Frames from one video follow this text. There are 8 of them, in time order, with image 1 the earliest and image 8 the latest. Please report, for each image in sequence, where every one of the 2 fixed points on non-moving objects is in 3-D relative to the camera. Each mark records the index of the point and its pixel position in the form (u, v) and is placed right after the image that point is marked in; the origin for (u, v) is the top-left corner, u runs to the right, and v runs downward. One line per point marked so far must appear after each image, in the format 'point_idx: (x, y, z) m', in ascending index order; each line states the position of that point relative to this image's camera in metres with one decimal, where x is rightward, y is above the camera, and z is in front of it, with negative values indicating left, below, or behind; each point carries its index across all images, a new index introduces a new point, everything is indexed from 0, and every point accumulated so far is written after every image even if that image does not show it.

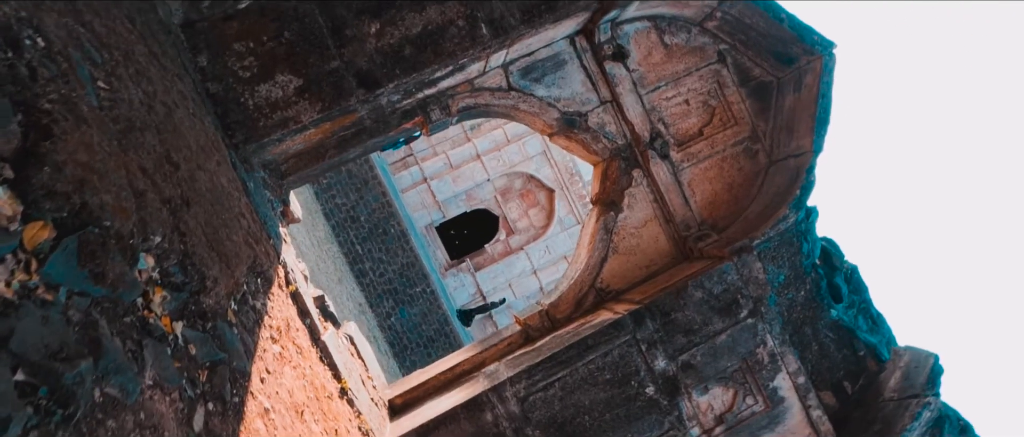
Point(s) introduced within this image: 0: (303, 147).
0: (-1.6, +0.5, +4.2) m
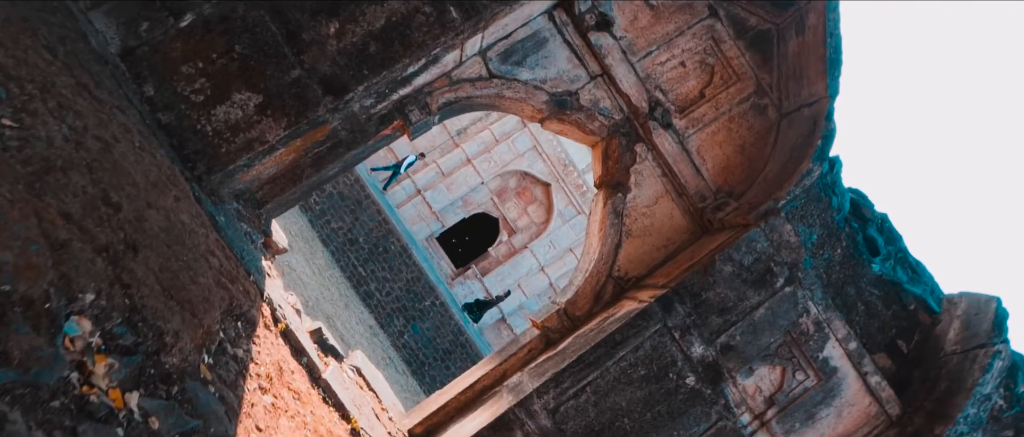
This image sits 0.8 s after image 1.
0: (-1.7, +0.3, +3.8) m
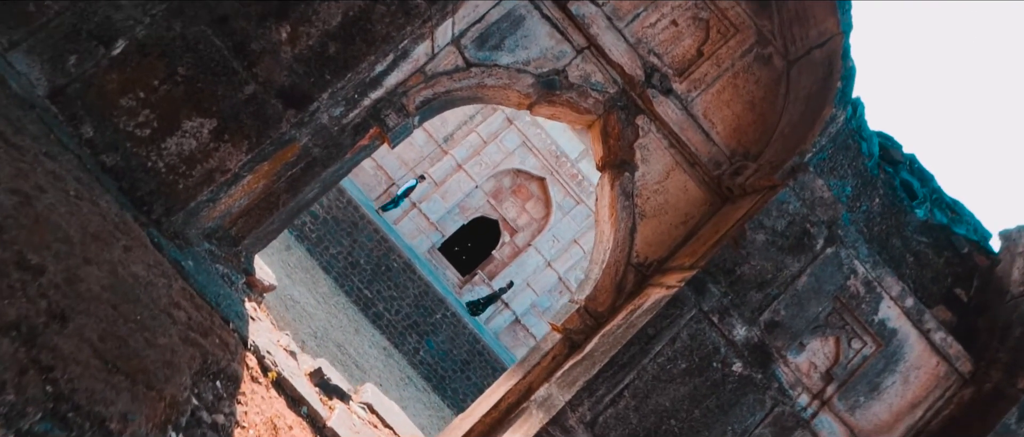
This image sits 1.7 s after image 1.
0: (-1.7, +0.1, +3.4) m
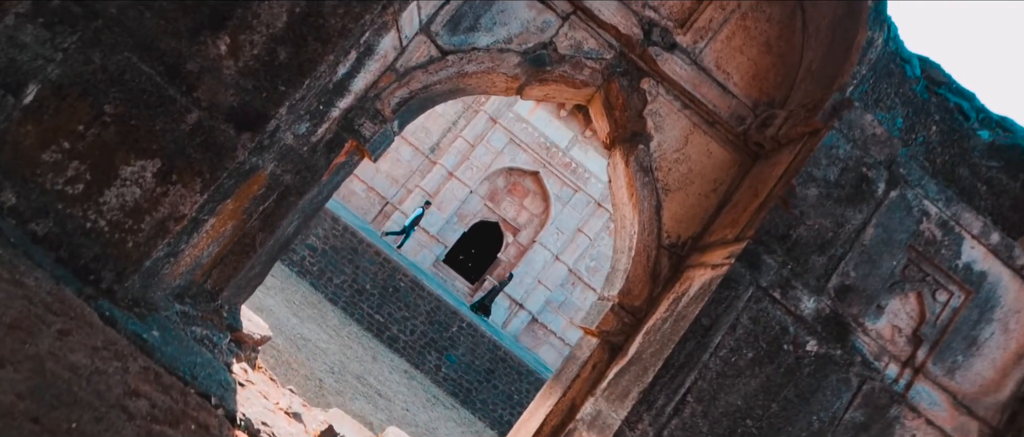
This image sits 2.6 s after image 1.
0: (-1.6, -0.2, +3.0) m
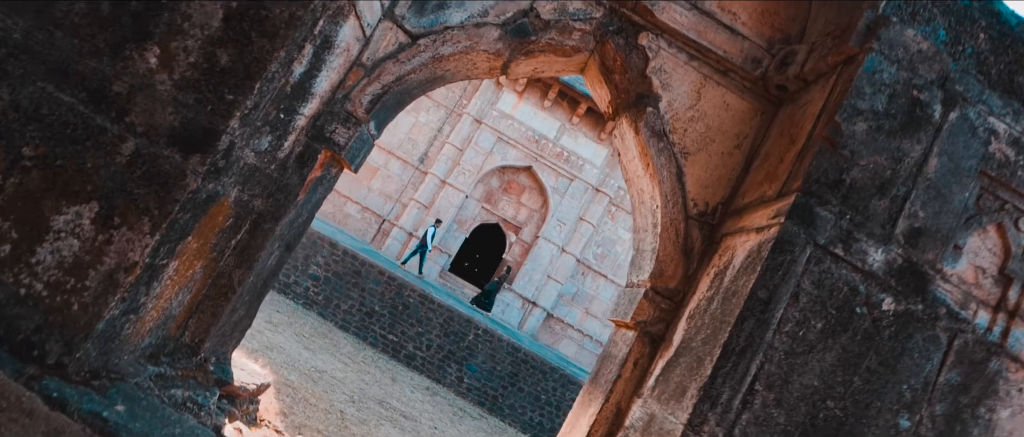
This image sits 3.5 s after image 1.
0: (-1.6, -0.4, +2.6) m
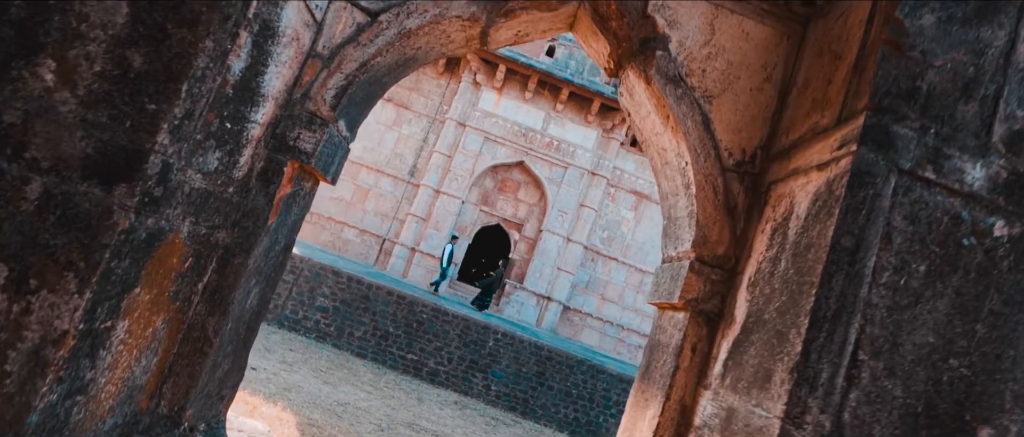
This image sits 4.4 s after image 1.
0: (-1.4, -0.6, +2.1) m
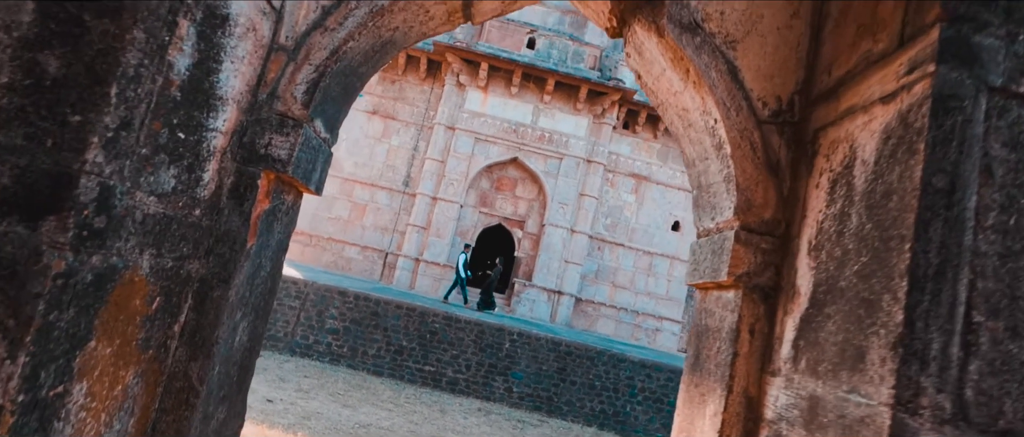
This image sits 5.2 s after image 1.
0: (-1.3, -0.7, +1.8) m
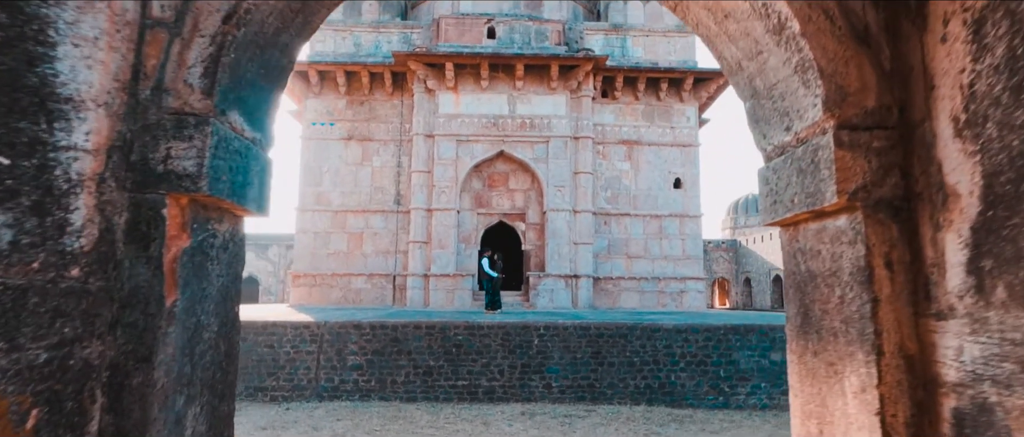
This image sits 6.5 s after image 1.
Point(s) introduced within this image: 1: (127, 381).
0: (-1.1, -0.9, +1.1) m
1: (-1.0, -0.4, +1.2) m
